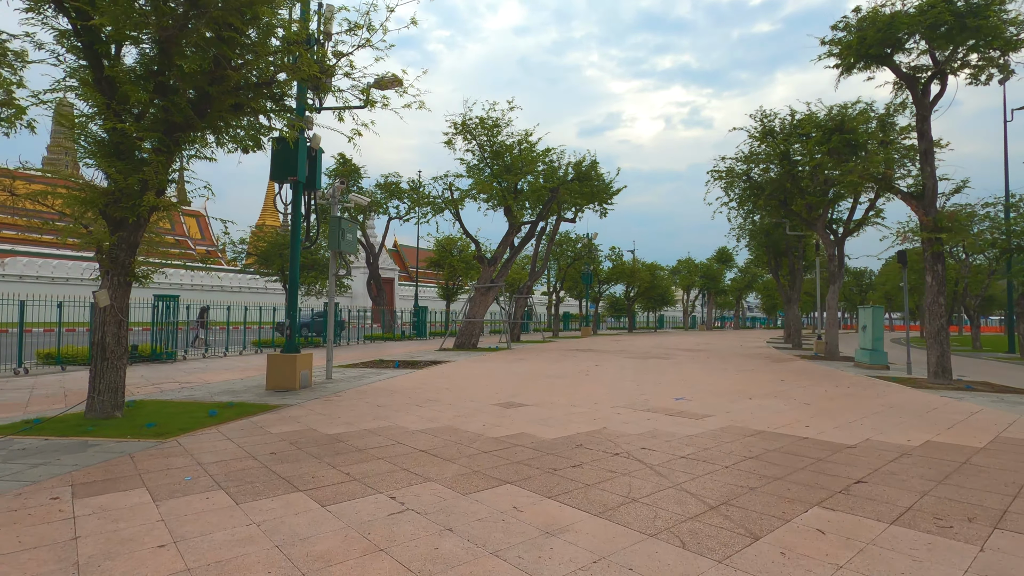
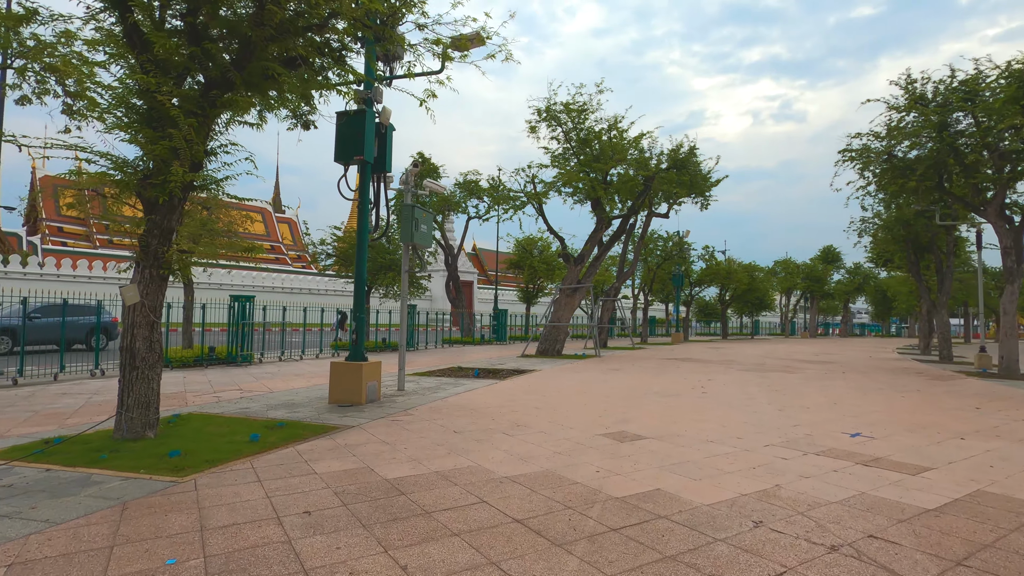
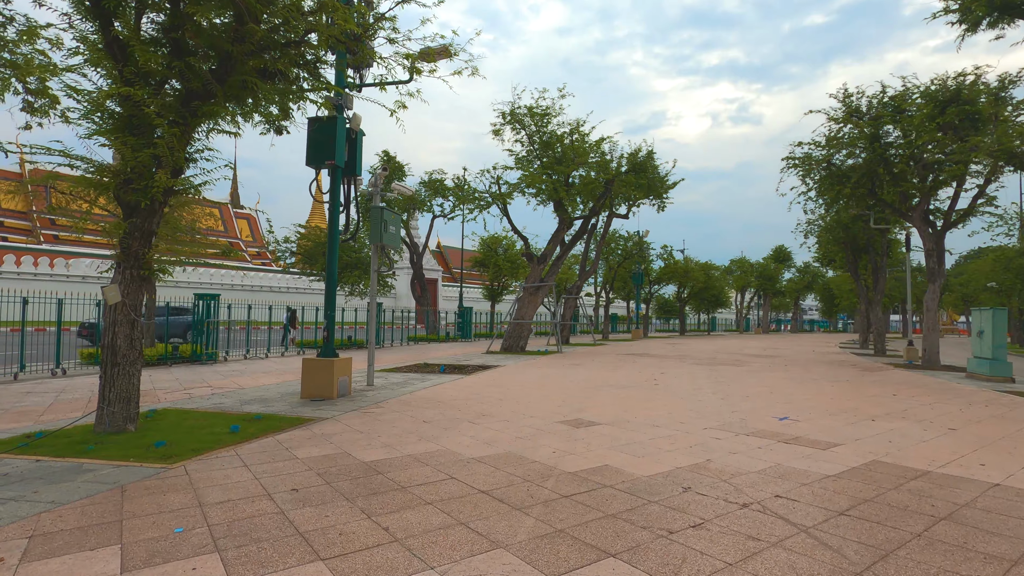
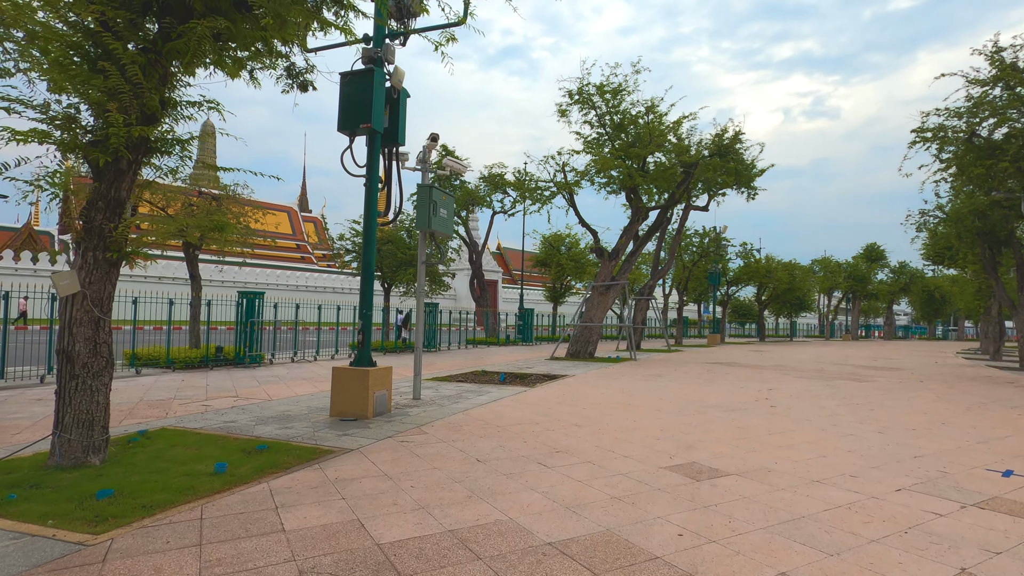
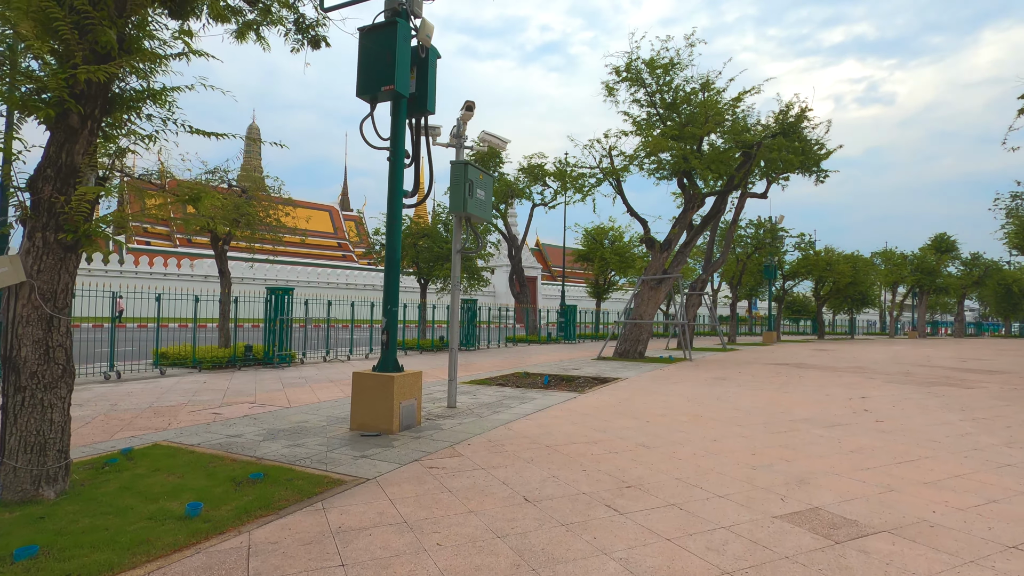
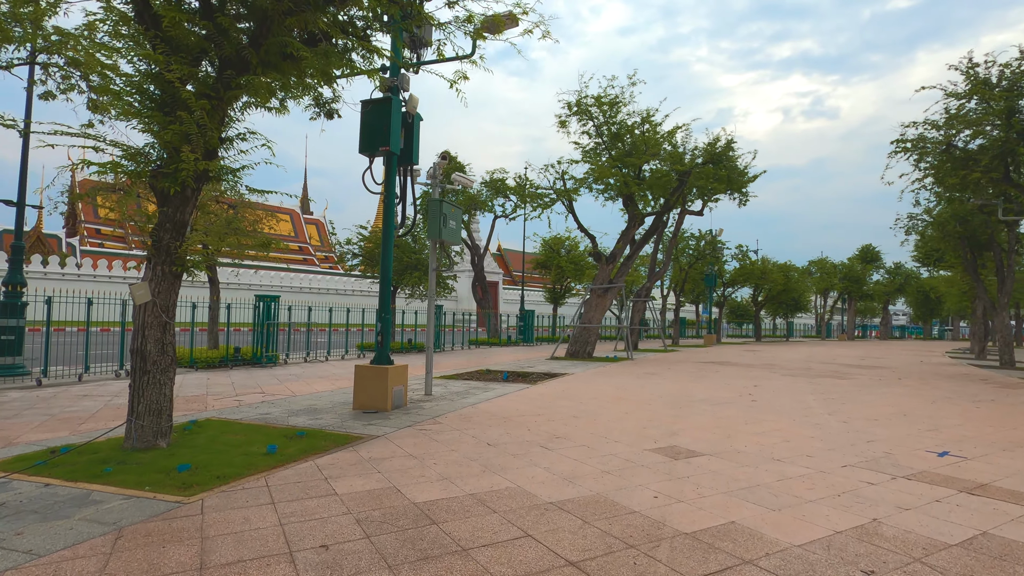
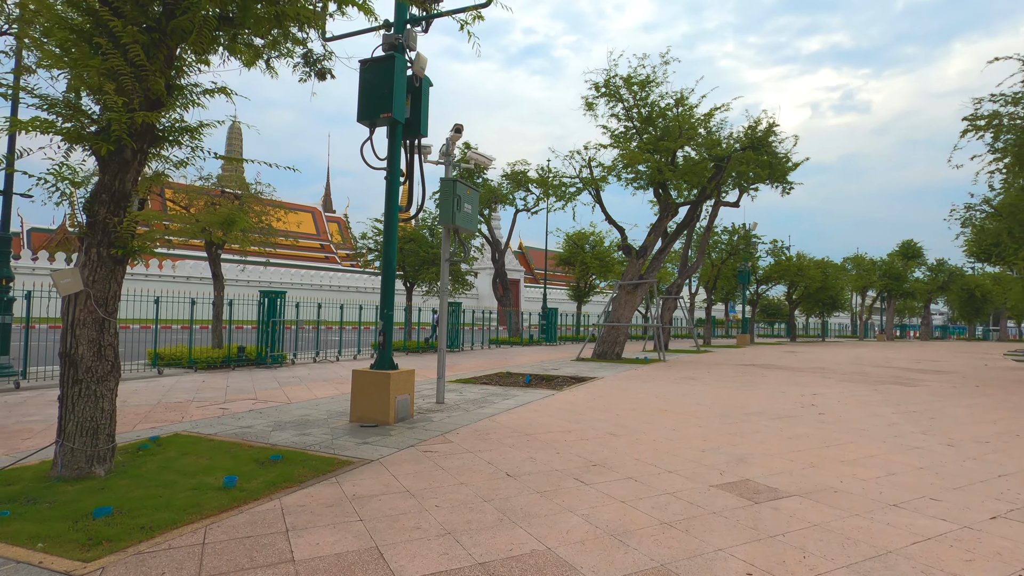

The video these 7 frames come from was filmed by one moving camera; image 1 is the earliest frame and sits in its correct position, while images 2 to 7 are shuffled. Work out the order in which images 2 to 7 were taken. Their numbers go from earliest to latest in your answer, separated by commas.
3, 2, 6, 4, 7, 5
